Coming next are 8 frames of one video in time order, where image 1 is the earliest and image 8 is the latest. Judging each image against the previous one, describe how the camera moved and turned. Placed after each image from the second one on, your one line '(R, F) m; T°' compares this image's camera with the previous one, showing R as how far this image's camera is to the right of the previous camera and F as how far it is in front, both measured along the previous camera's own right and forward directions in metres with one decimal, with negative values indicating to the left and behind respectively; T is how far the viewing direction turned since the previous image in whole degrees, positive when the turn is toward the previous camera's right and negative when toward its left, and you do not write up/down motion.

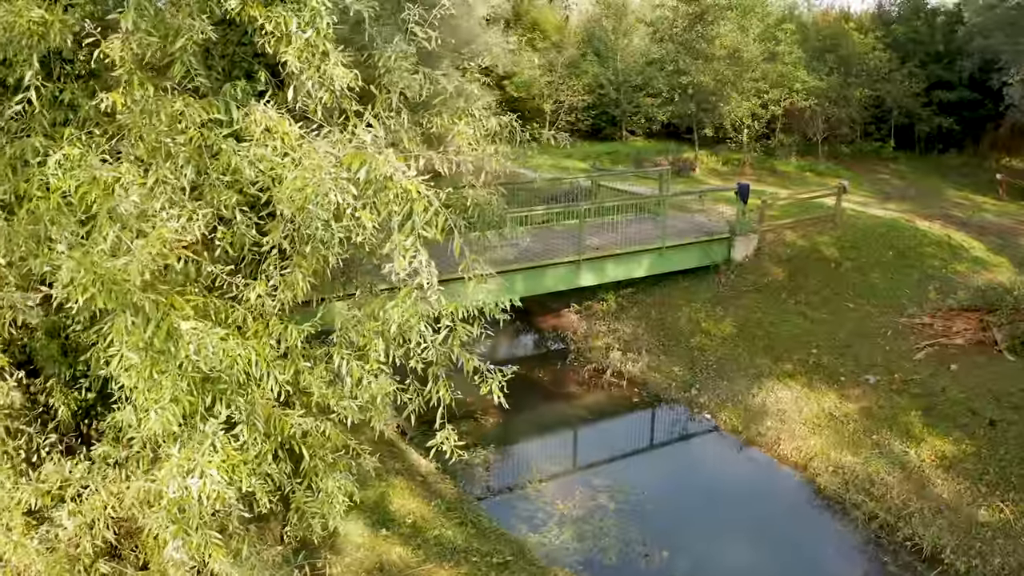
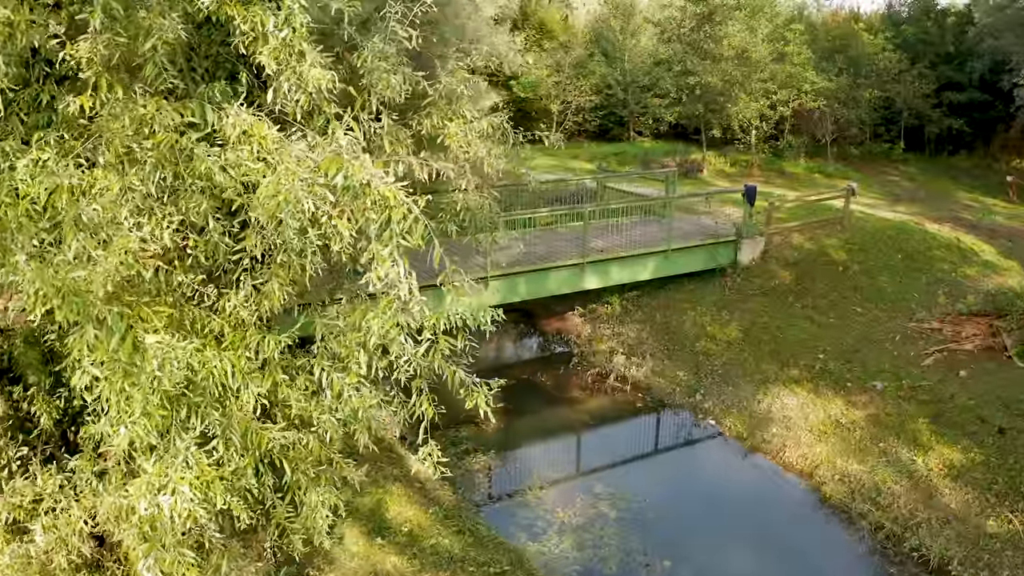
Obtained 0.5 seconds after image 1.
(+0.1, +0.1) m; -1°
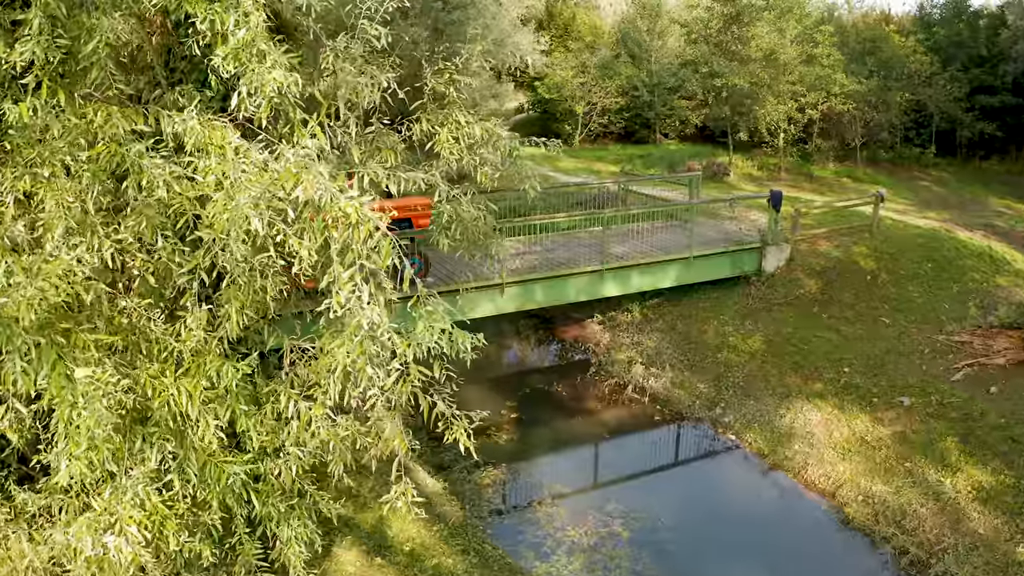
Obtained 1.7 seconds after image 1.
(+0.2, +0.2) m; -2°
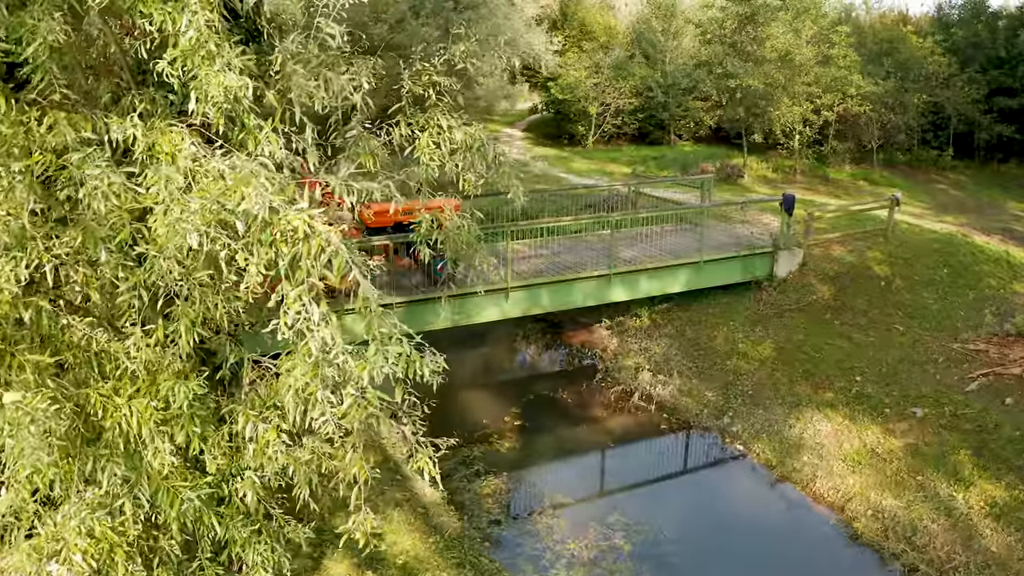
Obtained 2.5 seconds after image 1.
(+0.1, +0.1) m; -1°
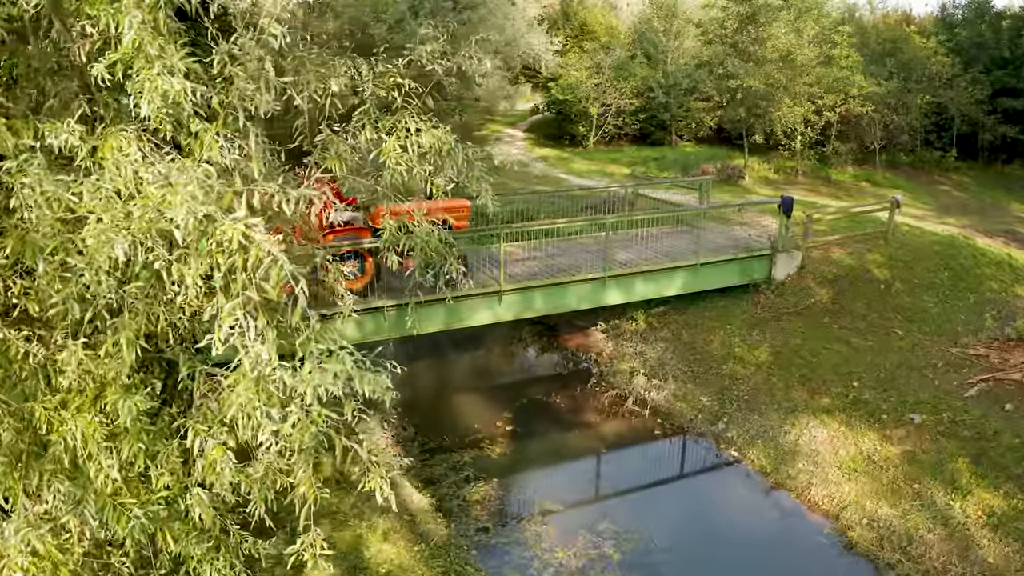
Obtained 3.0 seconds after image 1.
(+0.2, +0.1) m; 0°
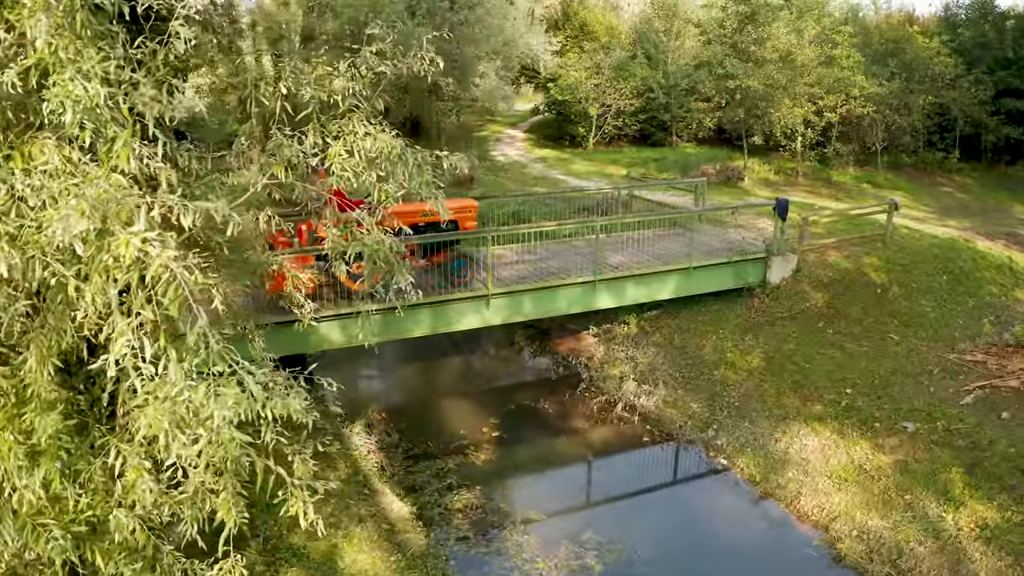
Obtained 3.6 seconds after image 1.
(+0.2, +0.2) m; 0°
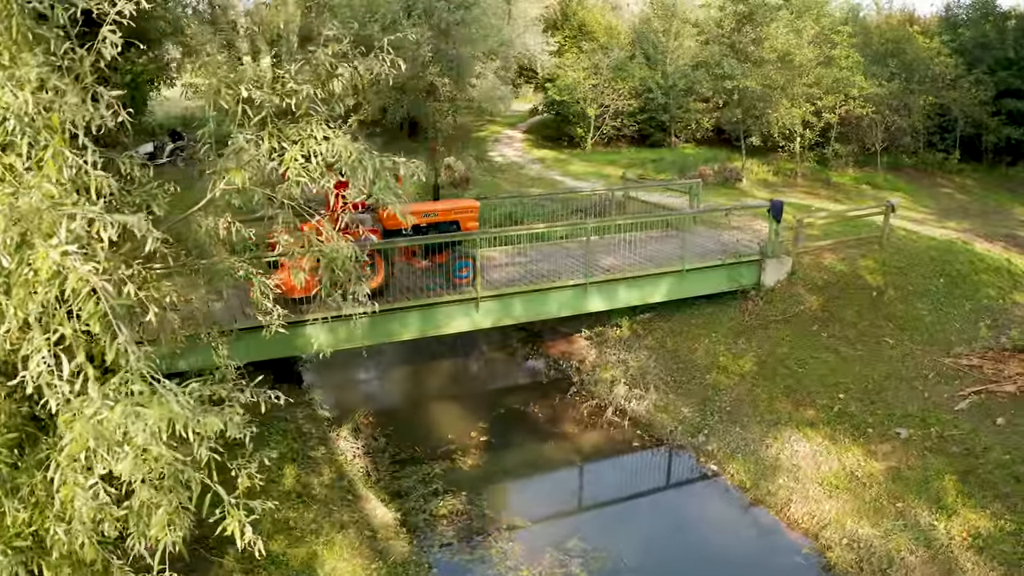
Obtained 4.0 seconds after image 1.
(+0.2, +0.1) m; 0°
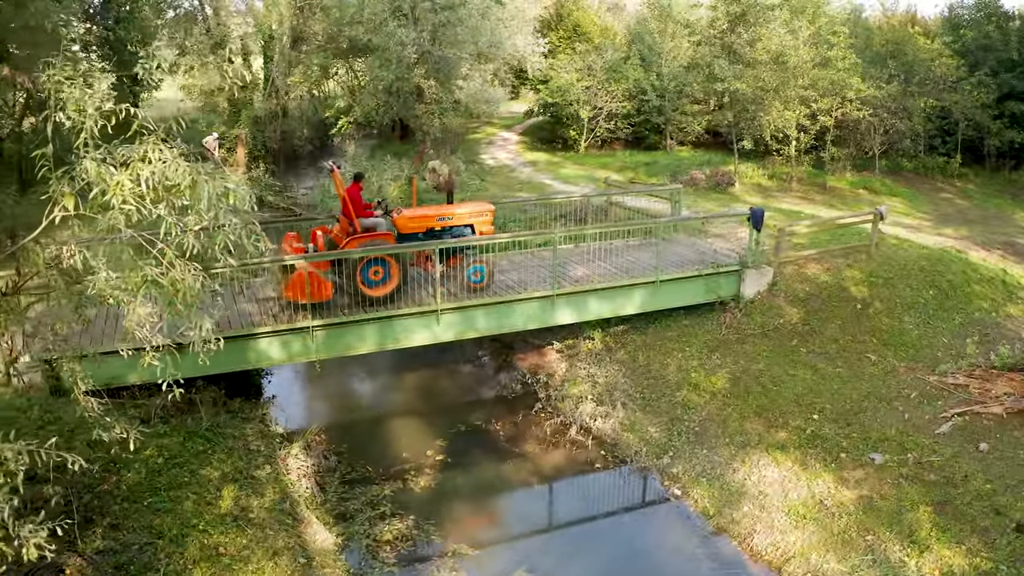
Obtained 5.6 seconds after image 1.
(+0.6, +0.5) m; -1°
